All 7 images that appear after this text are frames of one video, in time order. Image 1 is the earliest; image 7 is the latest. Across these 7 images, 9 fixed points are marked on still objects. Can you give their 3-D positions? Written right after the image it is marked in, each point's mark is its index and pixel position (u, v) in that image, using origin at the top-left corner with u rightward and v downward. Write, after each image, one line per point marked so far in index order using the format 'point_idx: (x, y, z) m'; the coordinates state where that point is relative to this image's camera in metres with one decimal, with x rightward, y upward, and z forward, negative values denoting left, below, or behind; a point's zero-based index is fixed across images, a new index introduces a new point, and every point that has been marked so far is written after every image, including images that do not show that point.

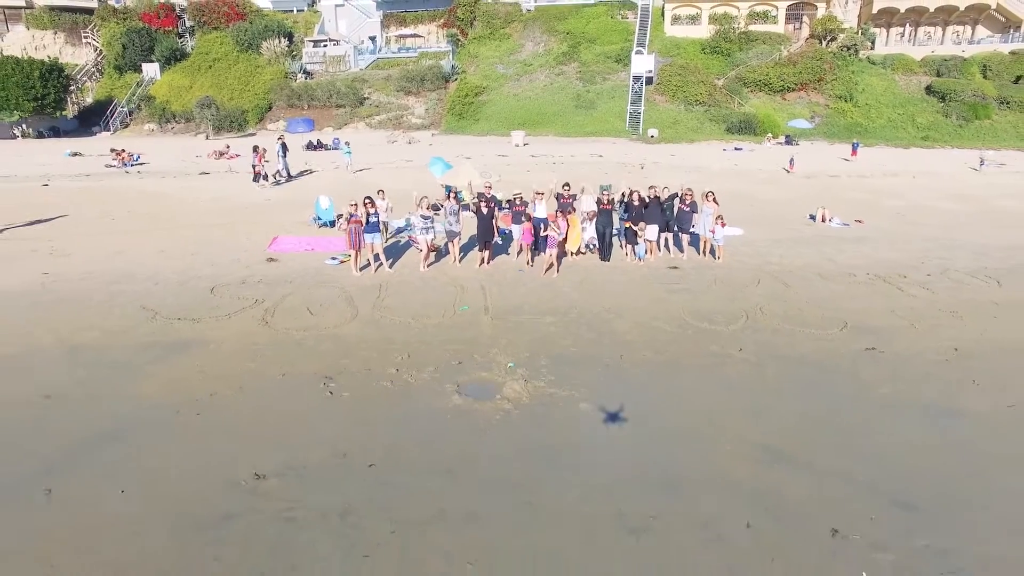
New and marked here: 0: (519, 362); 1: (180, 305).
0: (+0.1, -0.8, +7.5) m
1: (-4.6, -0.2, +9.6) m
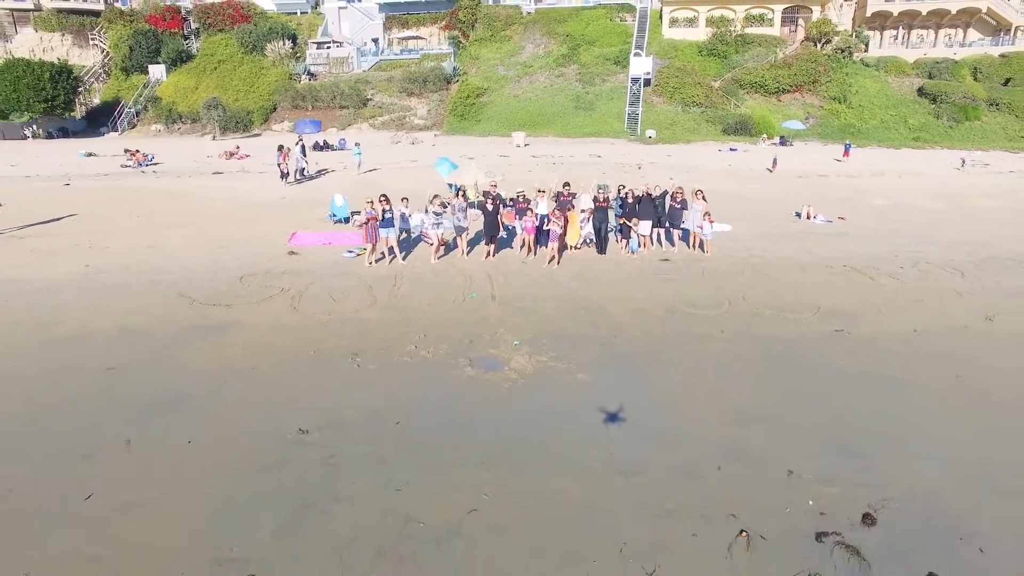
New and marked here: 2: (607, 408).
0: (+0.2, -0.6, +8.5) m
1: (-4.6, -0.1, +10.5) m
2: (+1.0, -1.2, +6.9) m
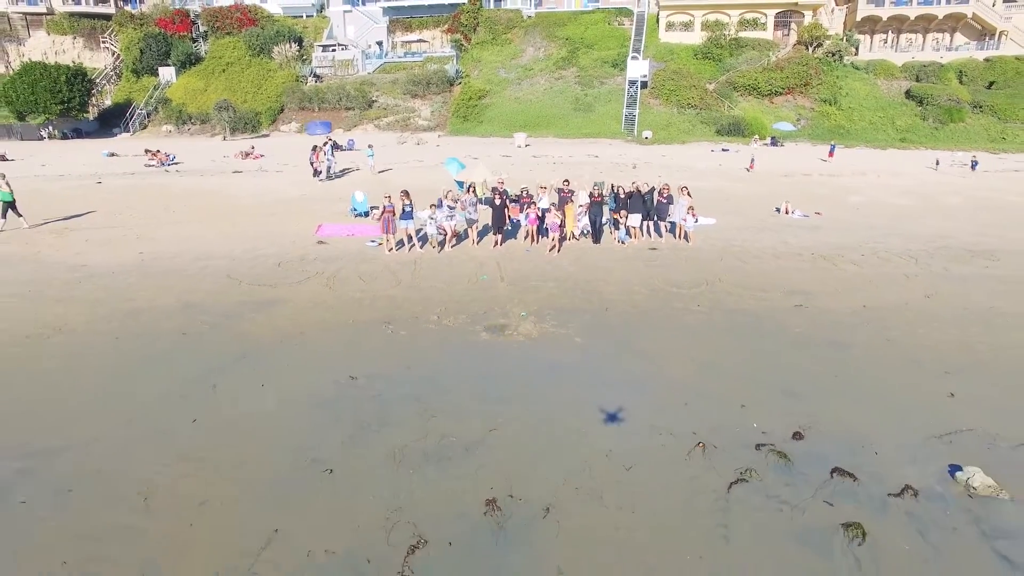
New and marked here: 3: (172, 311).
0: (+0.3, -0.4, +10.0) m
1: (-4.4, +0.2, +12.0) m
2: (+1.1, -0.9, +8.4) m
3: (-5.1, -0.3, +10.3) m
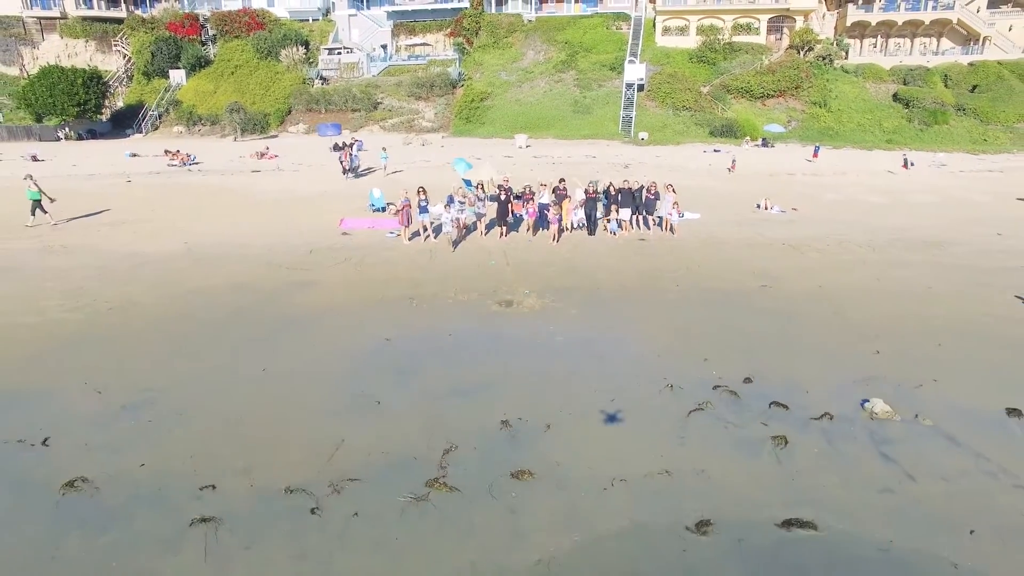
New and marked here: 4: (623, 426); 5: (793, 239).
0: (+0.4, -0.1, +11.6) m
1: (-4.4, +0.5, +13.7) m
2: (+1.1, -0.6, +10.1) m
3: (-5.0, 0.0, +11.9) m
4: (+1.2, -1.4, +7.3) m
5: (+6.5, +1.1, +15.7) m
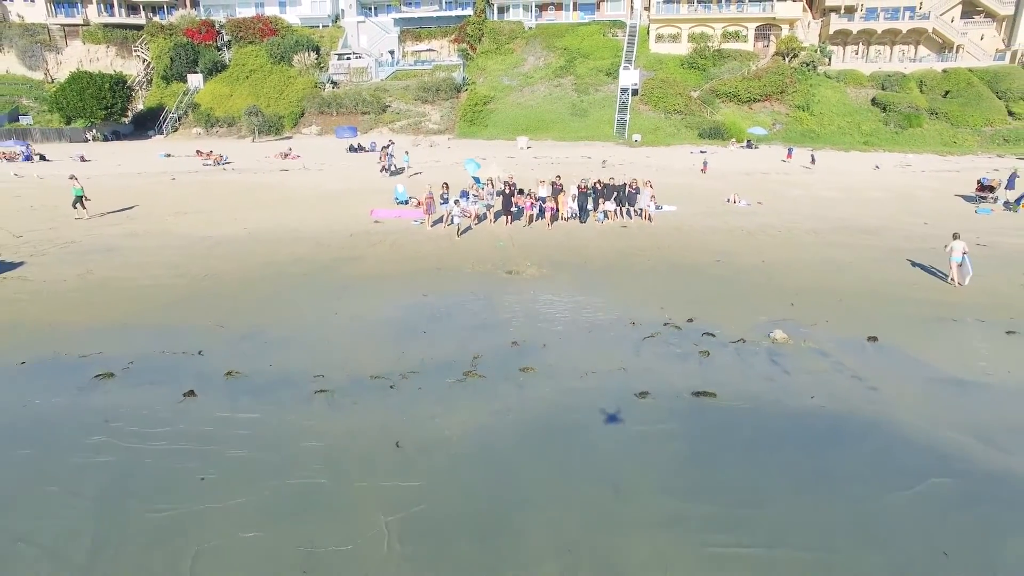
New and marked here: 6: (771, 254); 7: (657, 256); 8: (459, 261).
0: (+0.5, +0.5, +14.7) m
1: (-4.3, +1.1, +16.7) m
2: (+1.3, 0.0, +13.1) m
3: (-4.9, +0.5, +15.0) m
4: (+1.3, -0.9, +10.3) m
5: (+6.6, +1.7, +18.7) m
6: (+6.1, +0.8, +15.9) m
7: (+3.3, +0.7, +15.5) m
8: (-1.2, +0.6, +15.0) m
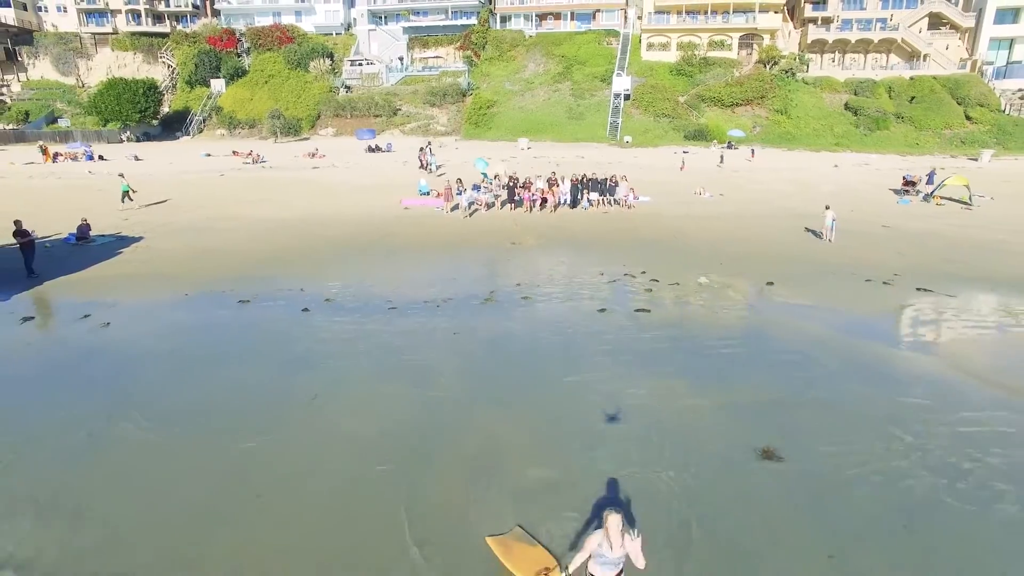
0: (+0.6, +1.4, +19.1) m
1: (-4.1, +2.0, +21.1) m
2: (+1.4, +0.8, +17.5) m
3: (-4.8, +1.4, +19.4) m
4: (+1.4, 0.0, +14.7) m
5: (+6.7, +2.6, +23.1) m
6: (+6.2, +1.7, +20.3) m
7: (+3.4, +1.6, +19.9) m
8: (-1.1, +1.5, +19.4) m
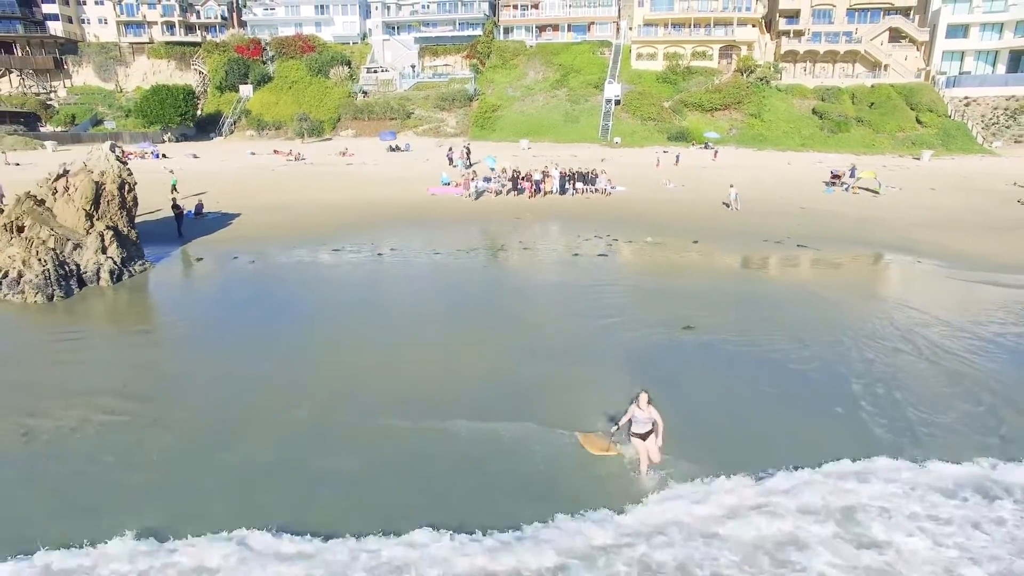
0: (+0.7, +2.7, +25.4) m
1: (-4.0, +3.3, +27.4) m
2: (+1.5, +2.1, +23.8) m
3: (-4.7, +2.7, +25.7) m
4: (+1.5, +1.3, +21.0) m
5: (+6.8, +3.9, +29.4) m
6: (+6.3, +3.0, +26.6) m
7: (+3.5, +2.9, +26.2) m
8: (-1.0, +2.8, +25.7) m
